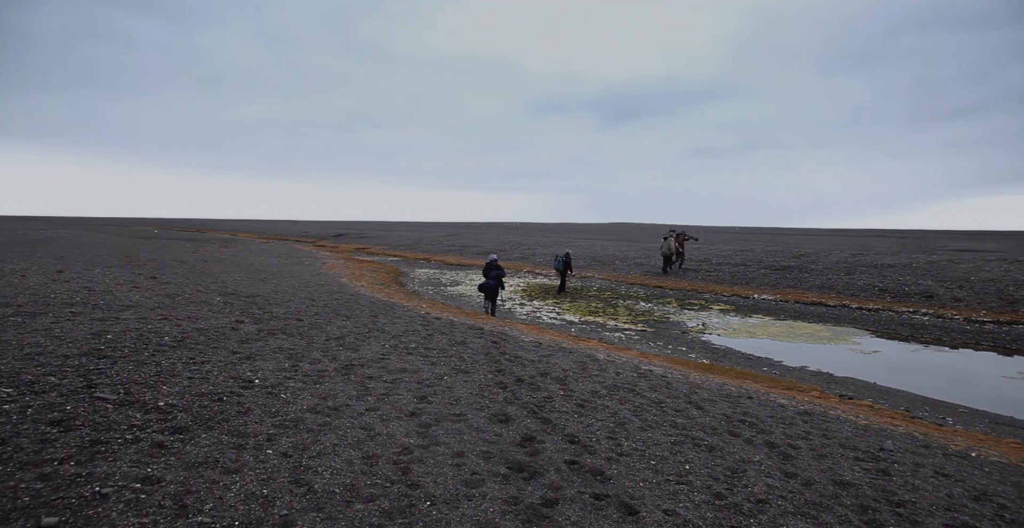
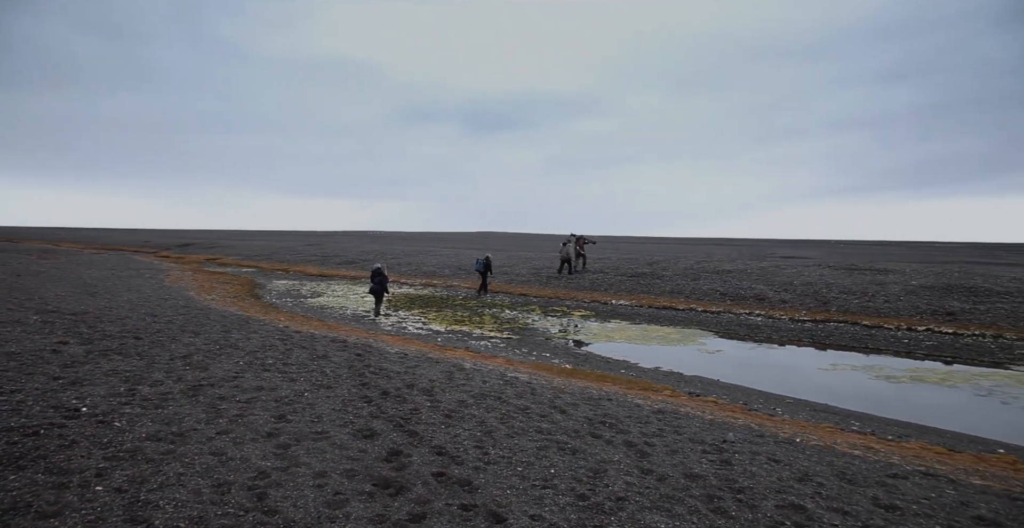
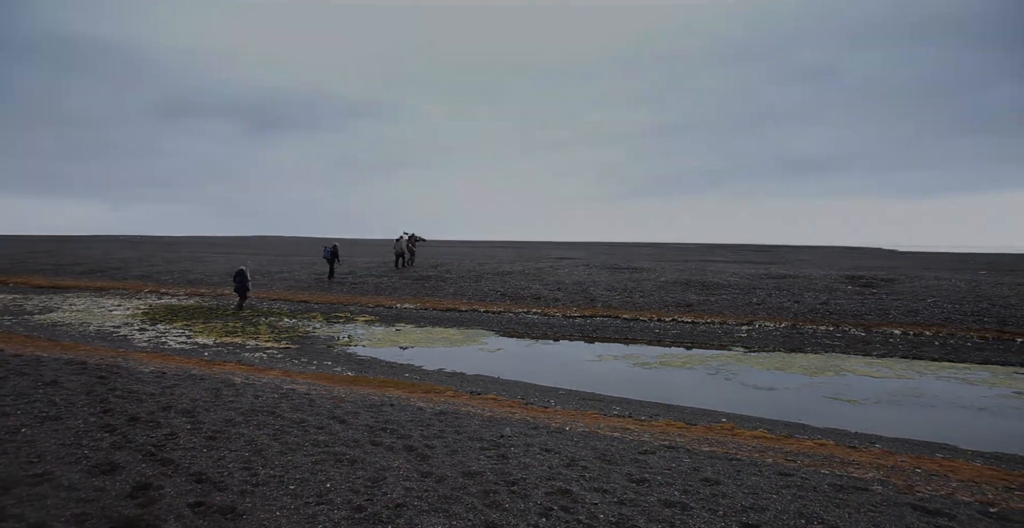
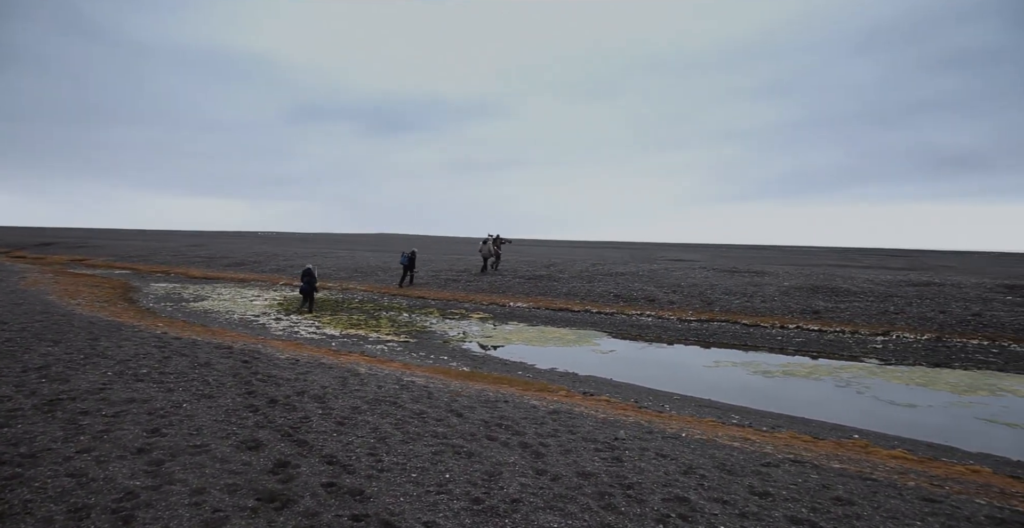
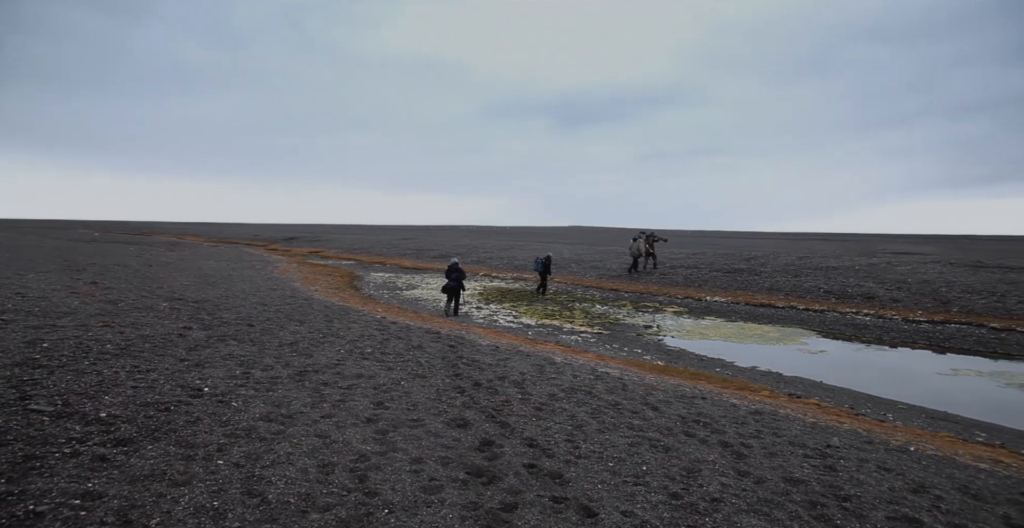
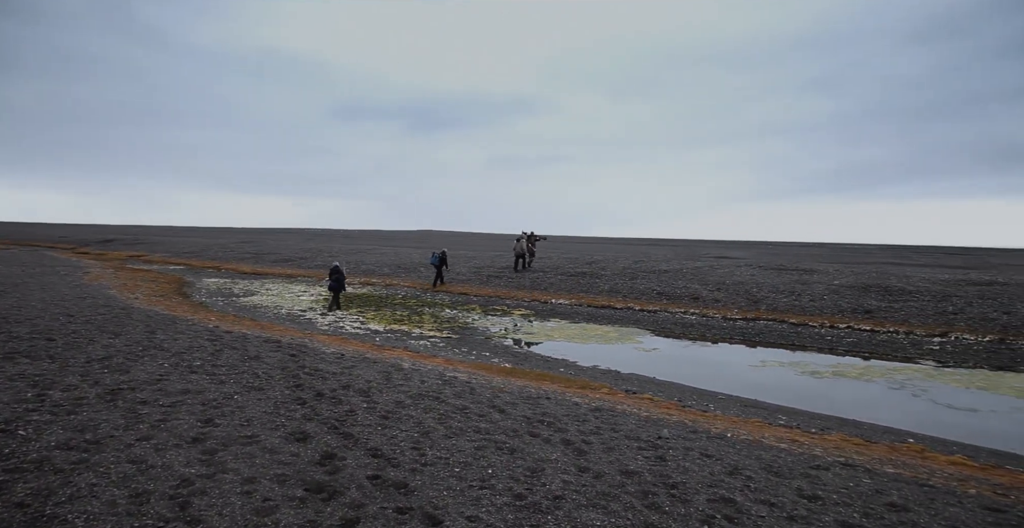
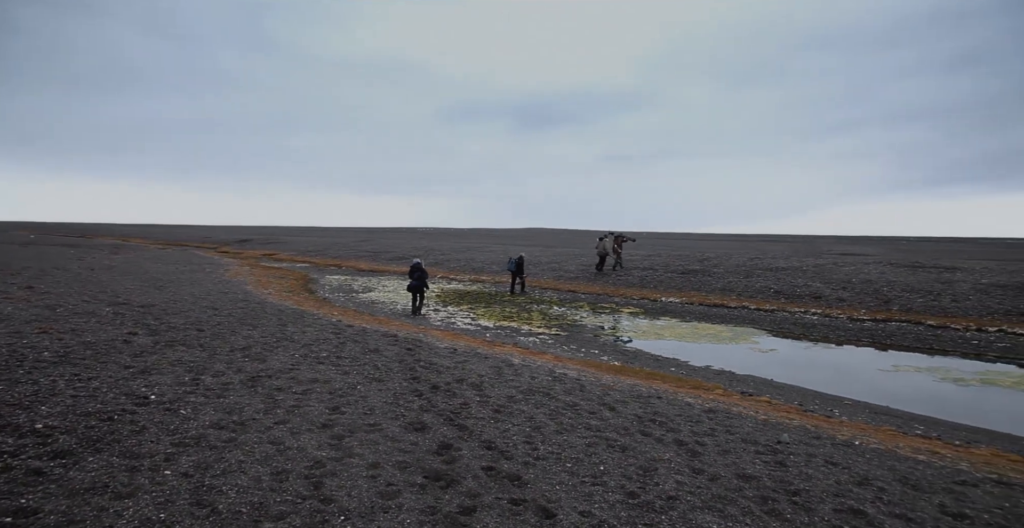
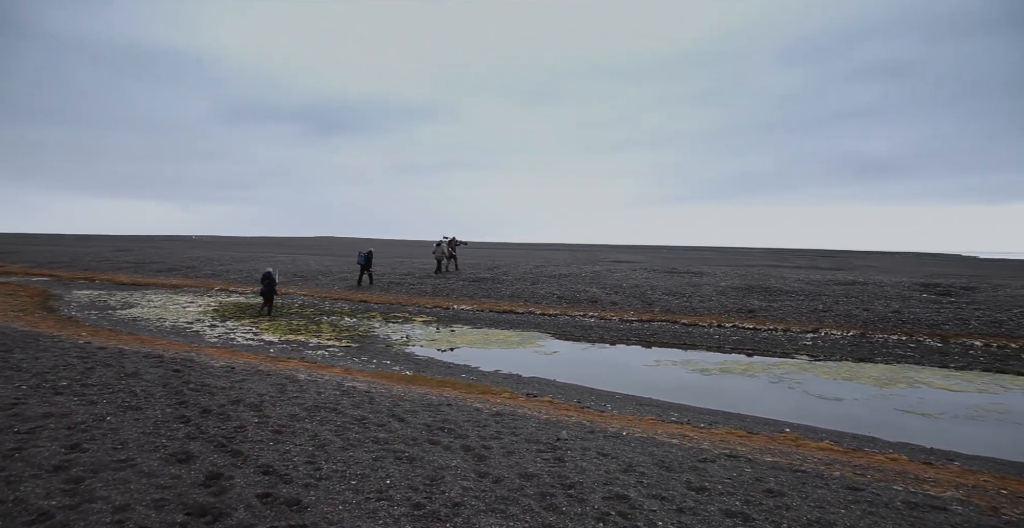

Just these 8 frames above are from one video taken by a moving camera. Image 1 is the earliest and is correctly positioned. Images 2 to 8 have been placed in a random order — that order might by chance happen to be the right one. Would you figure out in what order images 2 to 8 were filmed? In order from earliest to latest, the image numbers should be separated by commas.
5, 7, 2, 6, 4, 8, 3
